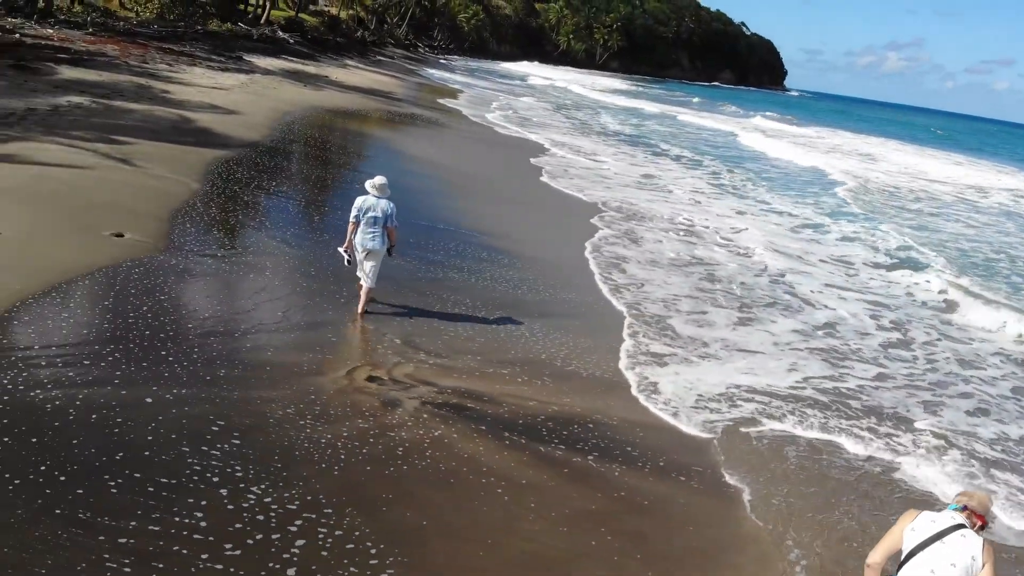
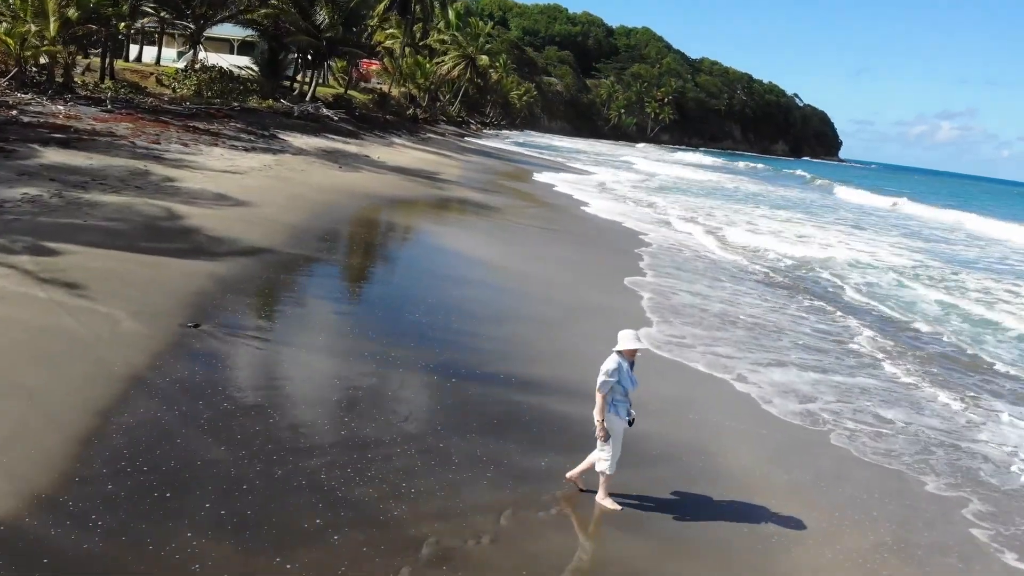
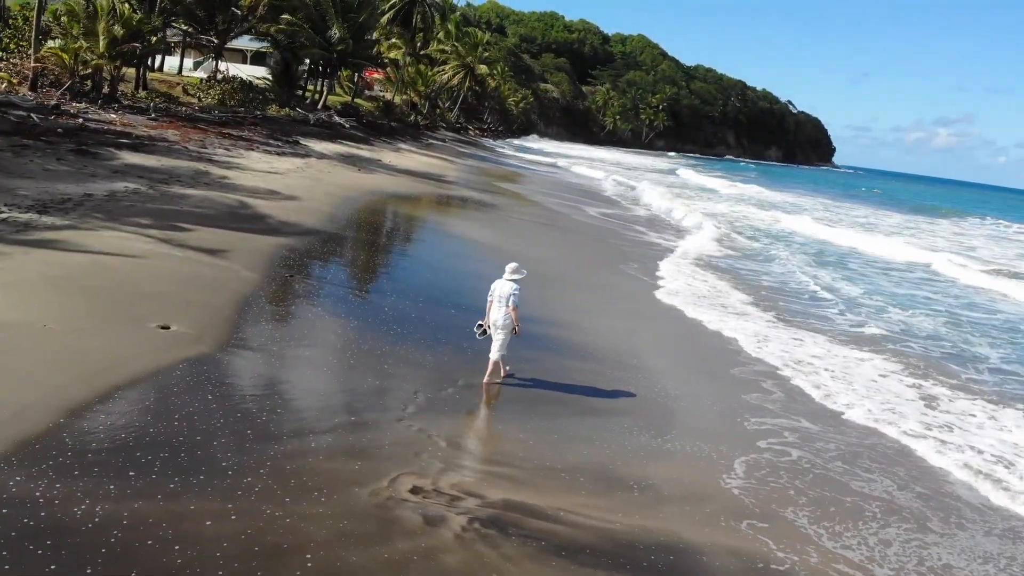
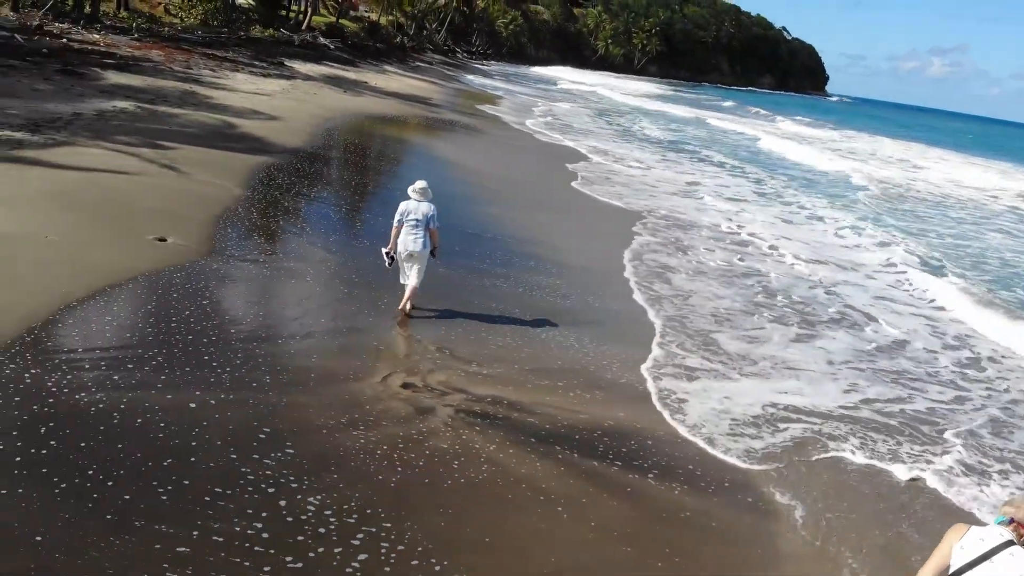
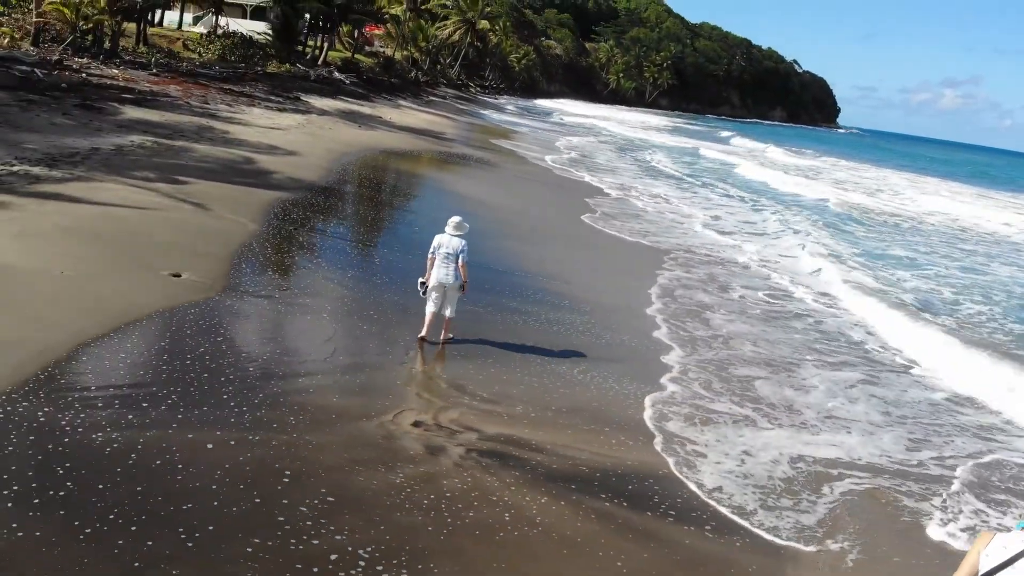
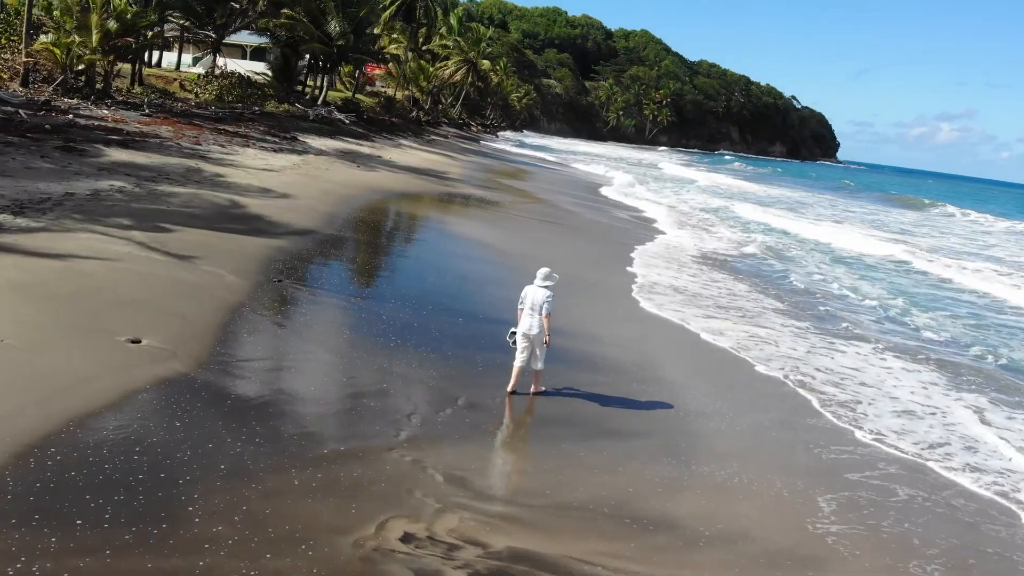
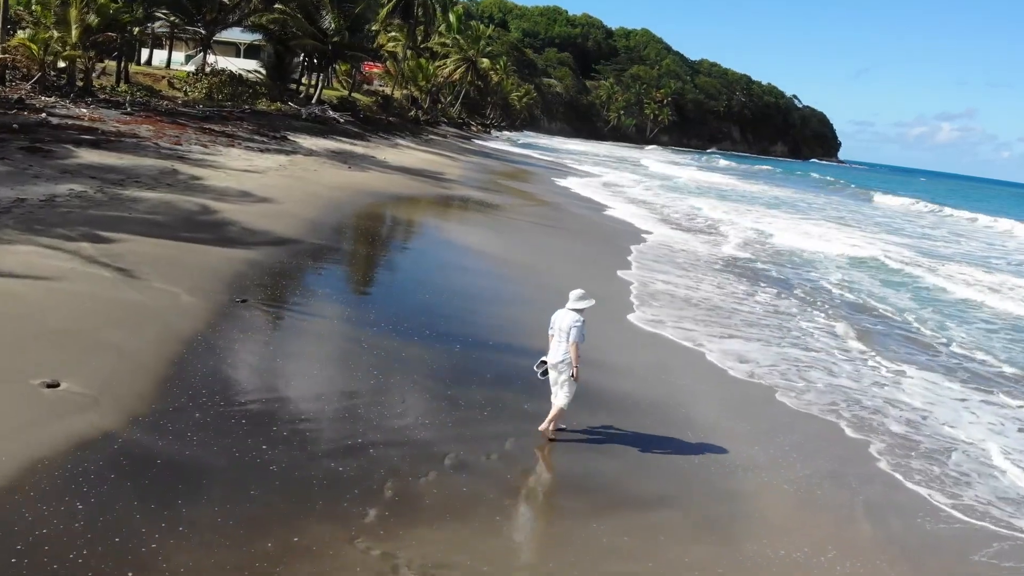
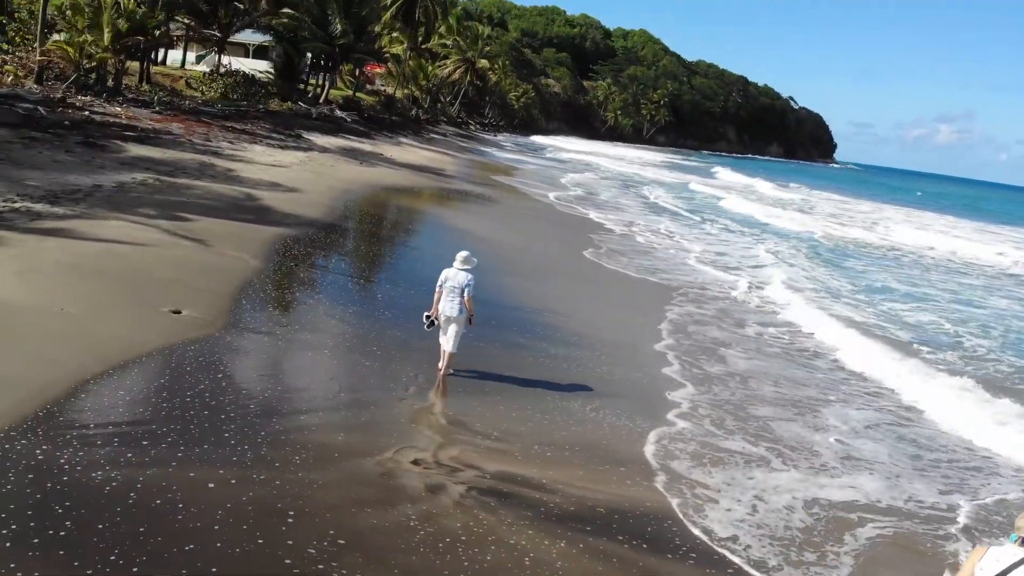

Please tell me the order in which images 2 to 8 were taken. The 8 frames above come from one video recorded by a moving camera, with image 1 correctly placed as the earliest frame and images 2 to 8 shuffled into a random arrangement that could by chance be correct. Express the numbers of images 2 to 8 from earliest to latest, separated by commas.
4, 5, 8, 3, 6, 7, 2
